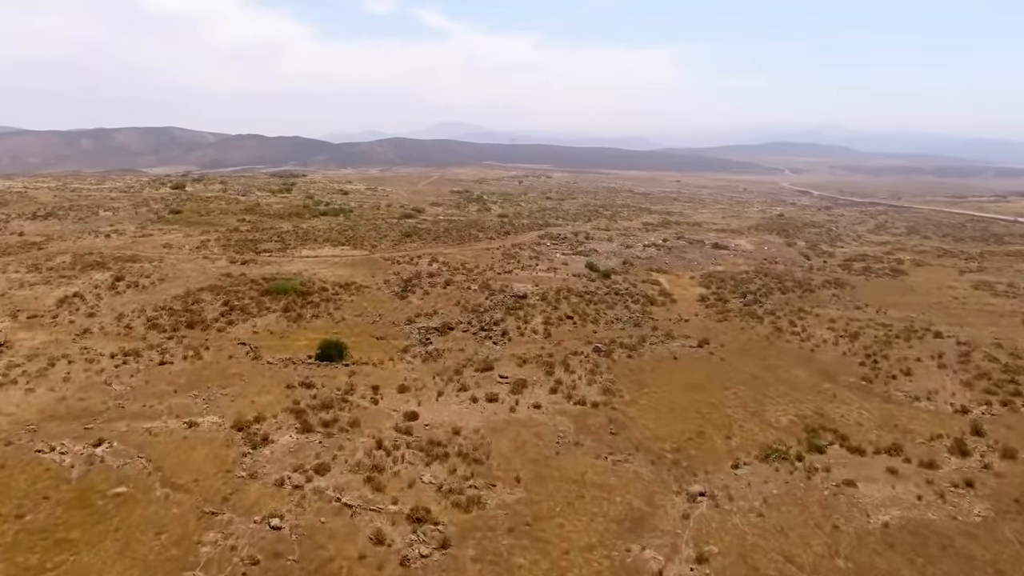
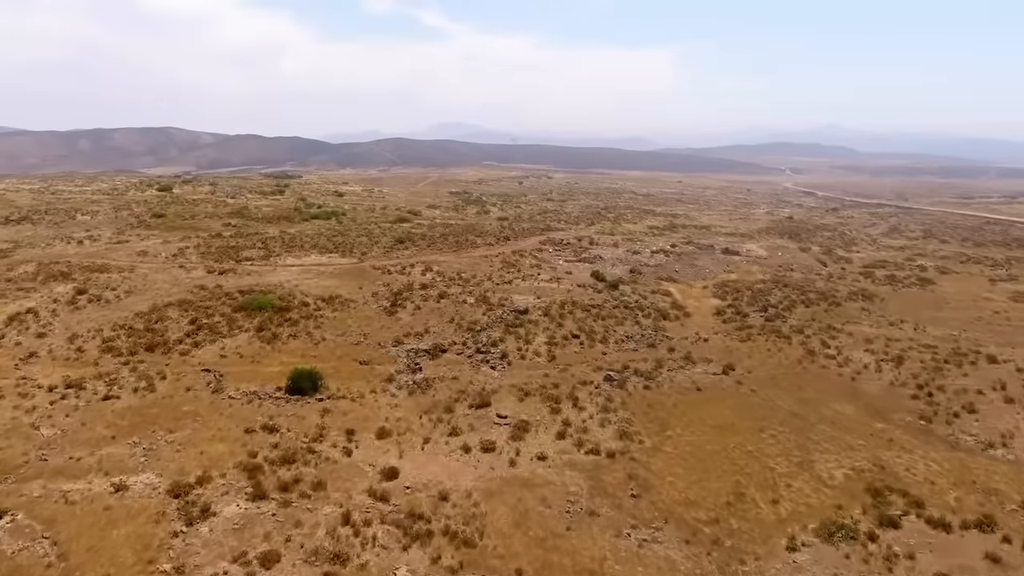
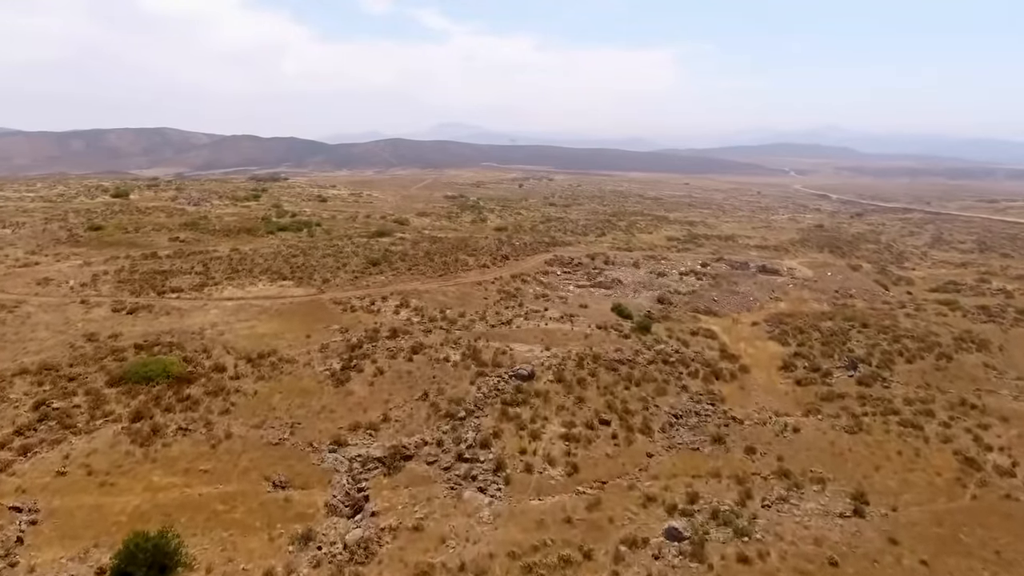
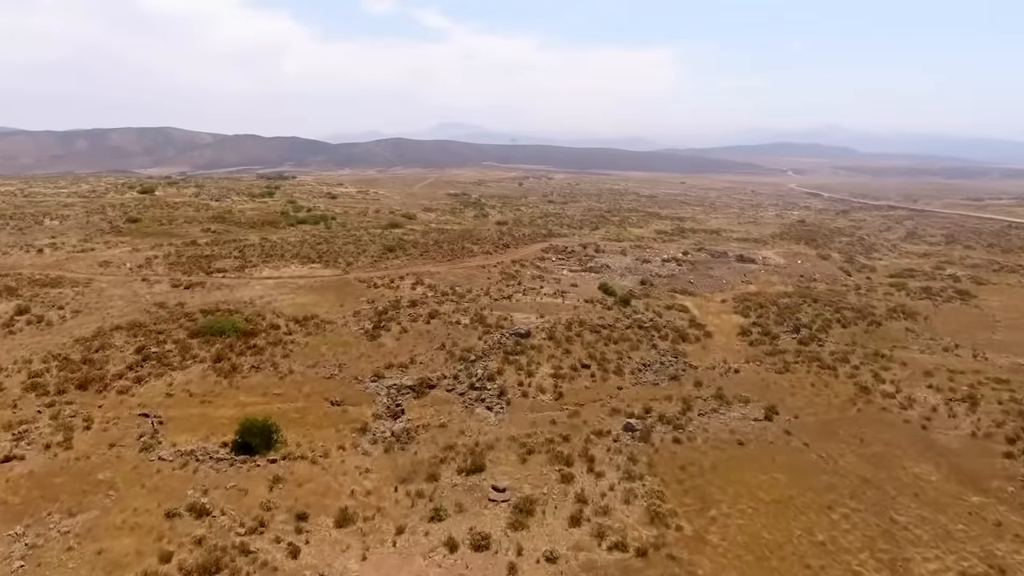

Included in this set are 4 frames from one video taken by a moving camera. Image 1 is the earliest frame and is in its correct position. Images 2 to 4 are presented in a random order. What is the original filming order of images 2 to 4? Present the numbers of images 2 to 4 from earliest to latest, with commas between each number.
2, 4, 3
